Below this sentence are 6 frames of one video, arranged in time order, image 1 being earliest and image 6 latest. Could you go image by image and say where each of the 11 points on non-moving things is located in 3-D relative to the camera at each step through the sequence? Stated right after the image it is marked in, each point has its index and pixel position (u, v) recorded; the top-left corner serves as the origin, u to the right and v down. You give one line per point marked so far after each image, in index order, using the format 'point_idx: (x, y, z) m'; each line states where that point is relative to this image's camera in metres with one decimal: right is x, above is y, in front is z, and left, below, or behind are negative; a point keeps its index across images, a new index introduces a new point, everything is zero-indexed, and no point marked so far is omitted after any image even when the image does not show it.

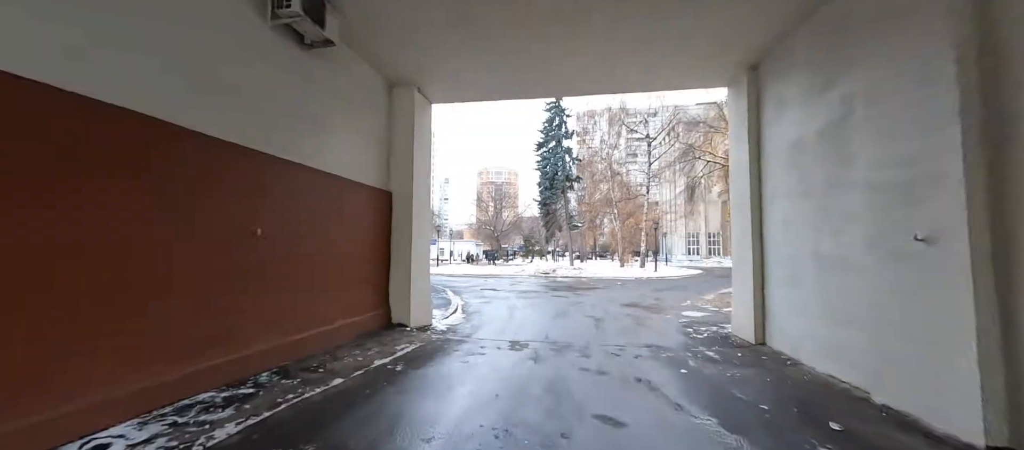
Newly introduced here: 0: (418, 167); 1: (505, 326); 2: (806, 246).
0: (-1.8, +1.1, +7.2) m
1: (-0.1, -2.1, +7.8) m
2: (+3.8, -0.3, +4.8) m
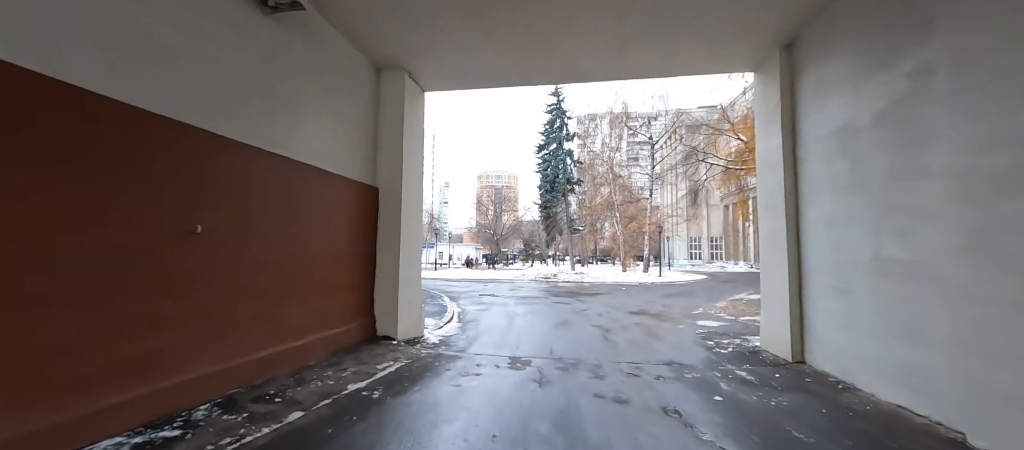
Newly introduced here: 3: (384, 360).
0: (-1.8, +1.1, +6.5) m
1: (-0.1, -2.1, +7.0) m
2: (+3.8, -0.3, +4.0) m
3: (-1.7, -1.8, +4.9) m
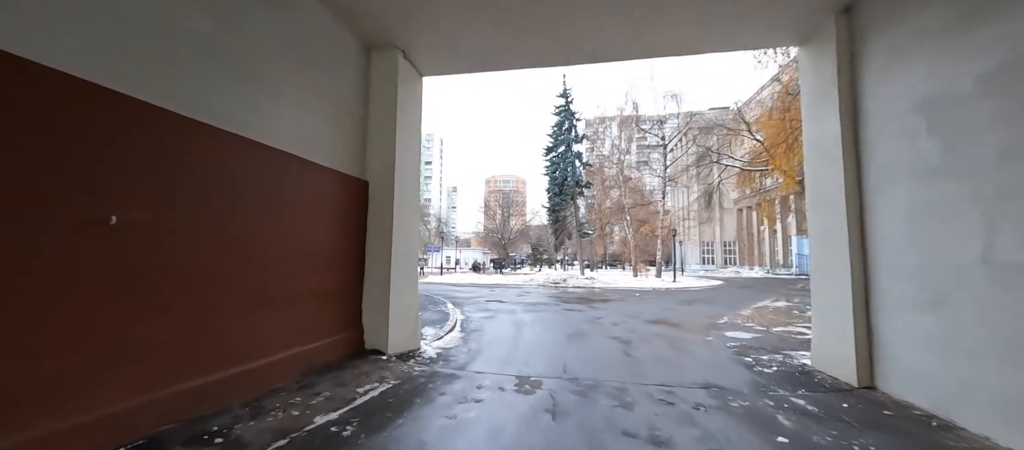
0: (-1.7, +1.1, +5.8) m
1: (0.0, -2.1, +6.3) m
2: (+3.9, -0.2, +3.2) m
3: (-1.6, -1.7, +4.1) m
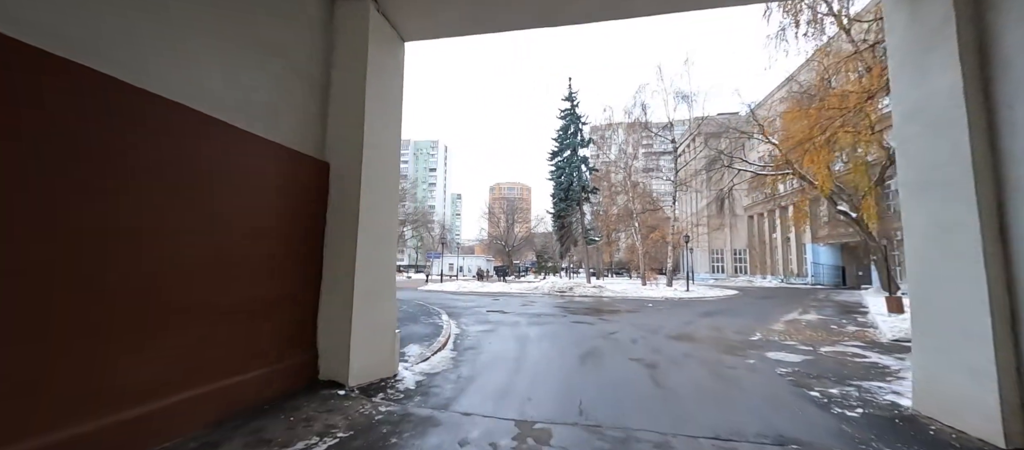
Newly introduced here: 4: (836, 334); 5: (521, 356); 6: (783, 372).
0: (-1.7, +1.1, +4.7) m
1: (0.0, -2.1, +5.0) m
2: (+3.8, -0.1, +2.0) m
3: (-1.6, -1.6, +3.0) m
4: (+8.3, -2.8, +9.5) m
5: (+0.1, -2.3, +6.6) m
6: (+4.0, -2.2, +5.5) m
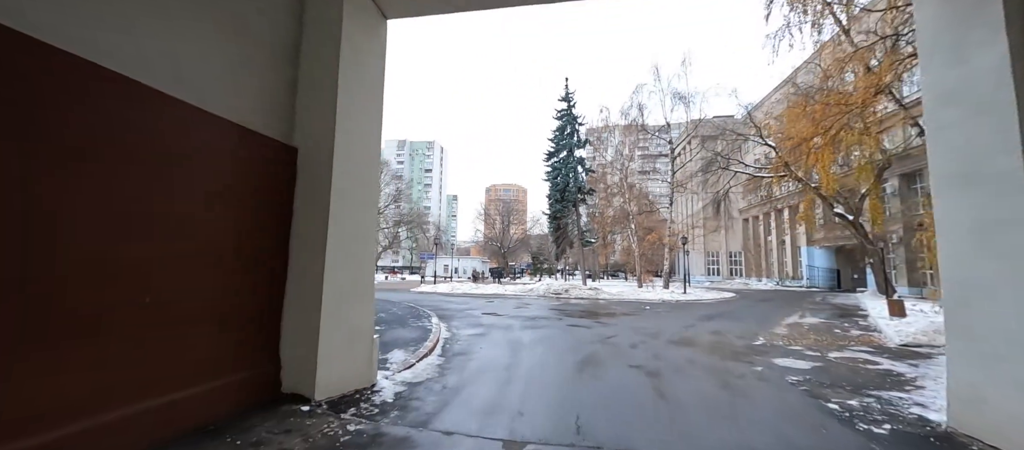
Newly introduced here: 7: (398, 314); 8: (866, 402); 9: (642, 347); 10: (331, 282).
0: (-1.8, +1.2, +4.2) m
1: (-0.1, -2.0, +4.6) m
2: (+3.8, -0.1, +1.6) m
3: (-1.7, -1.6, +2.5) m
4: (+8.1, -2.8, +9.2) m
5: (0.0, -2.3, +6.2) m
6: (+3.9, -2.1, +5.1) m
7: (-3.3, -2.6, +10.7) m
8: (+4.0, -2.0, +4.3) m
9: (+2.6, -2.5, +7.6) m
10: (-1.8, -0.5, +3.9) m
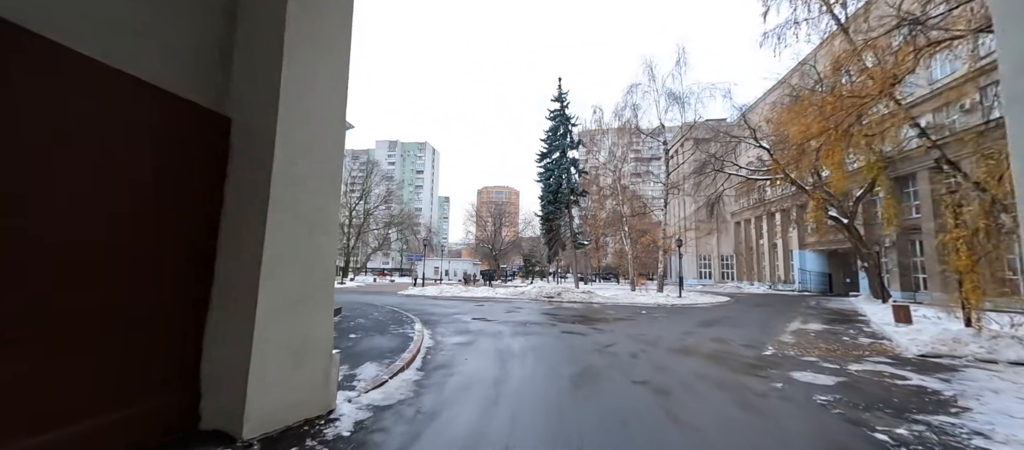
0: (-1.9, +1.3, +3.5) m
1: (-0.2, -2.0, +3.9) m
2: (+3.7, 0.0, +0.9) m
3: (-1.8, -1.5, +1.7) m
4: (+7.9, -2.8, +8.6) m
5: (-0.2, -2.2, +5.4) m
6: (+3.7, -2.1, +4.5) m
7: (-3.6, -2.5, +9.9) m
8: (+3.9, -2.0, +3.6) m
9: (+2.5, -2.5, +6.9) m
10: (-2.0, -0.5, +3.2) m
